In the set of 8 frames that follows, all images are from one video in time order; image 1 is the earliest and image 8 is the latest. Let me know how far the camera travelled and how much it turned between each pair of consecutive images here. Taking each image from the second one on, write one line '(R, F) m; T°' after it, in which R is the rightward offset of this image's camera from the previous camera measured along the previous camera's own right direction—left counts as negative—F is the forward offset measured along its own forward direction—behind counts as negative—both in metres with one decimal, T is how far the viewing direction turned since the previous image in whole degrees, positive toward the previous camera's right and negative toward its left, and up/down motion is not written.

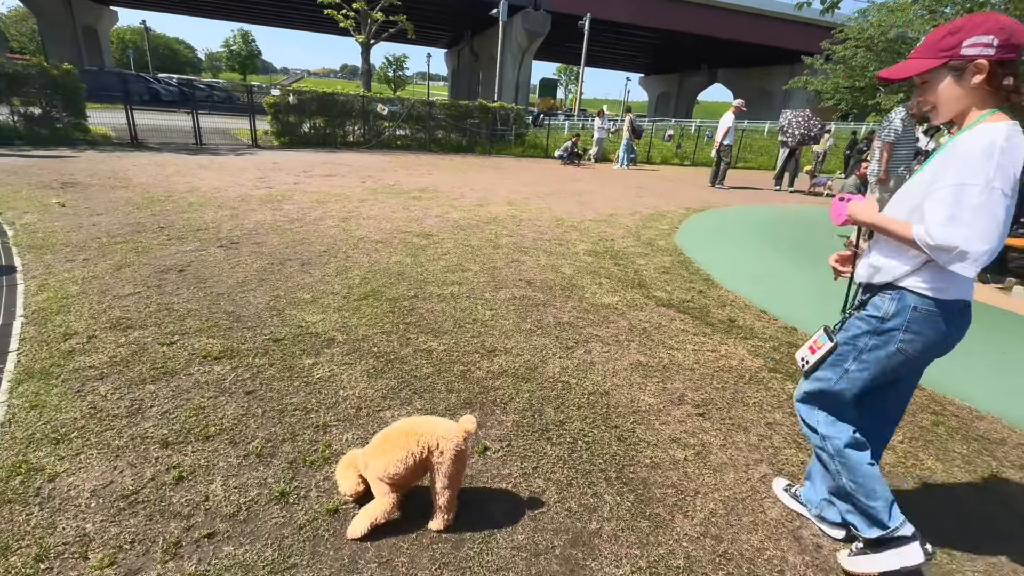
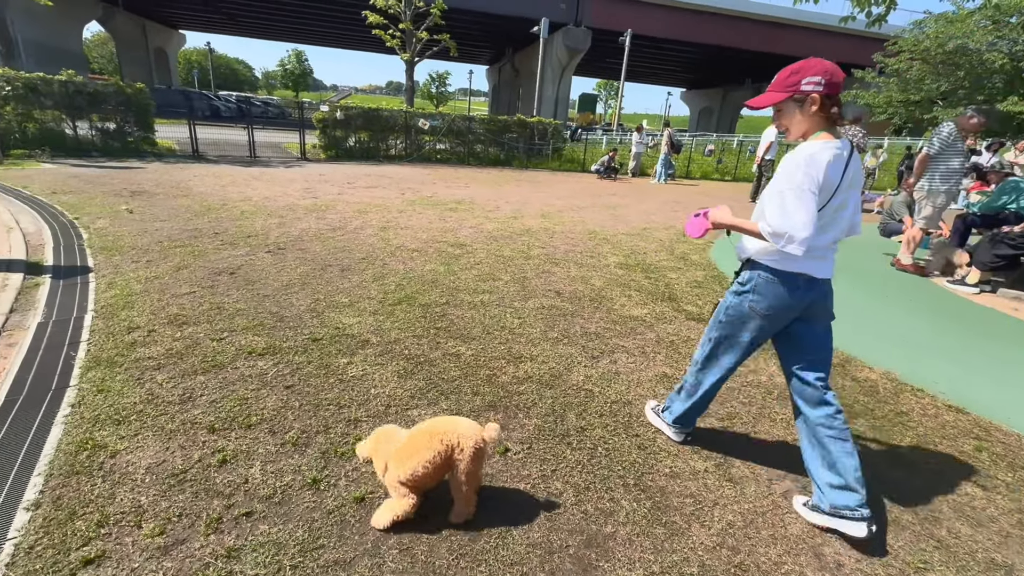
(+0.1, -0.1) m; -4°
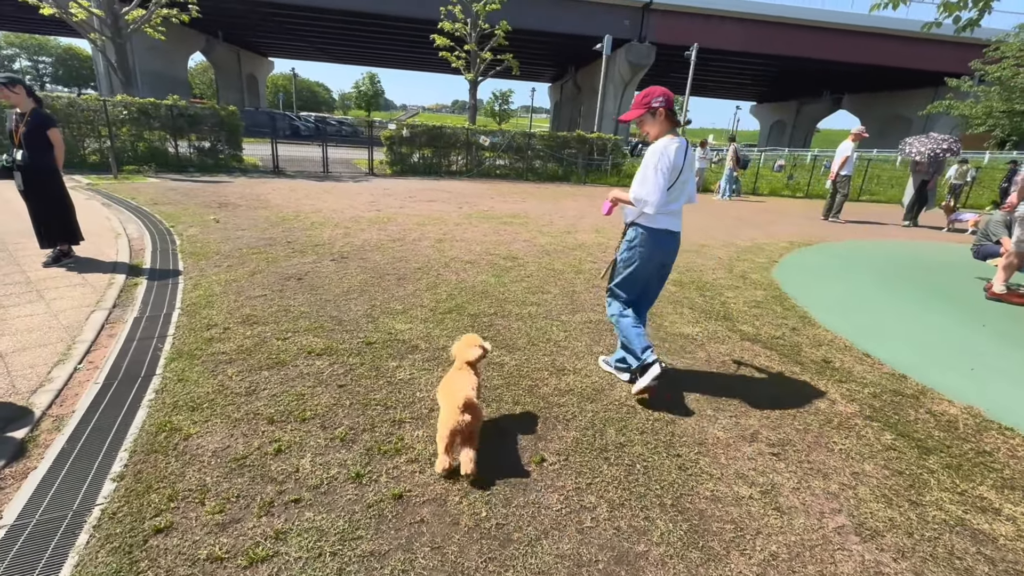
(+0.1, 0.0) m; -7°
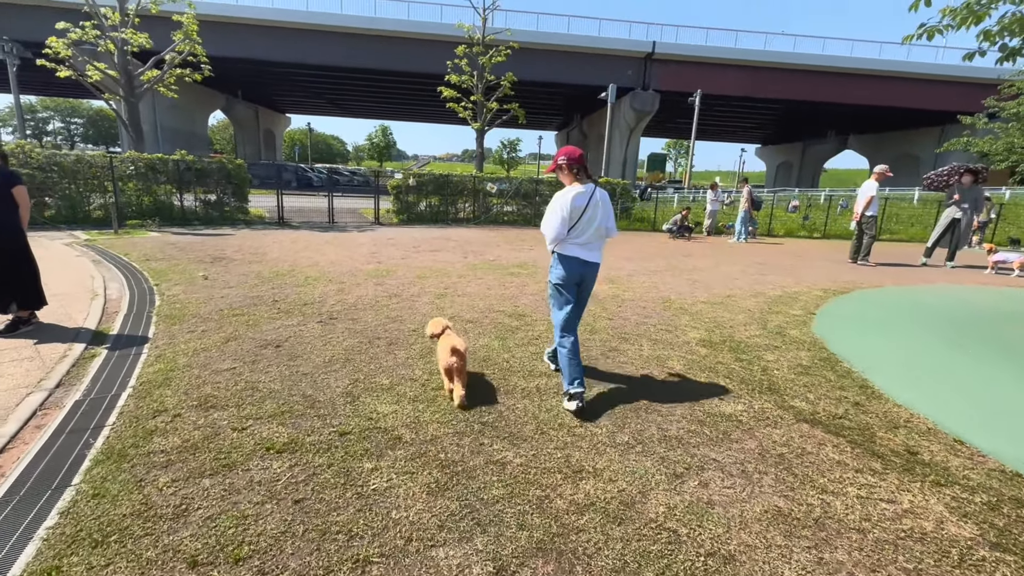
(0.0, +0.6) m; -1°
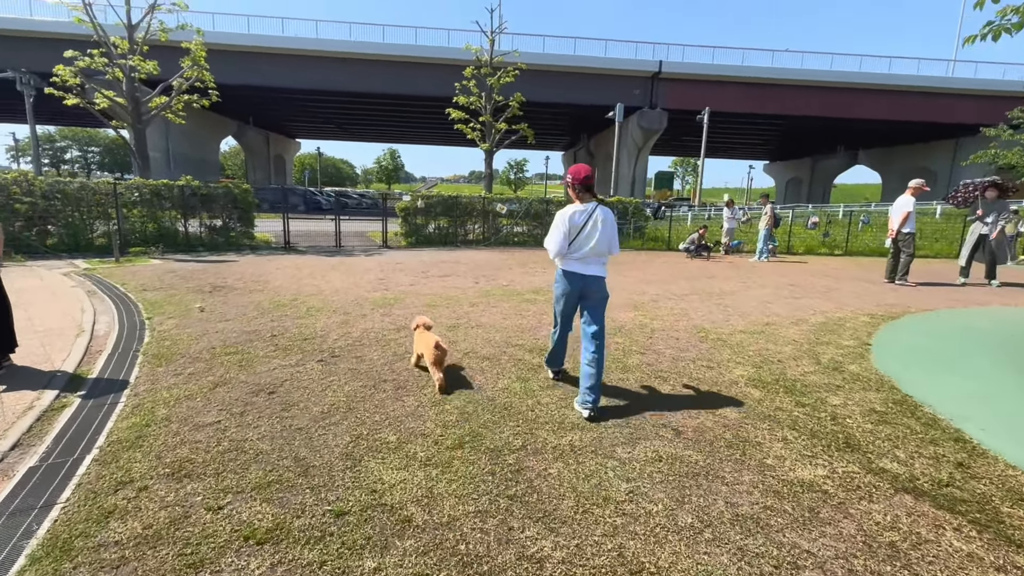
(-0.1, +0.5) m; -1°
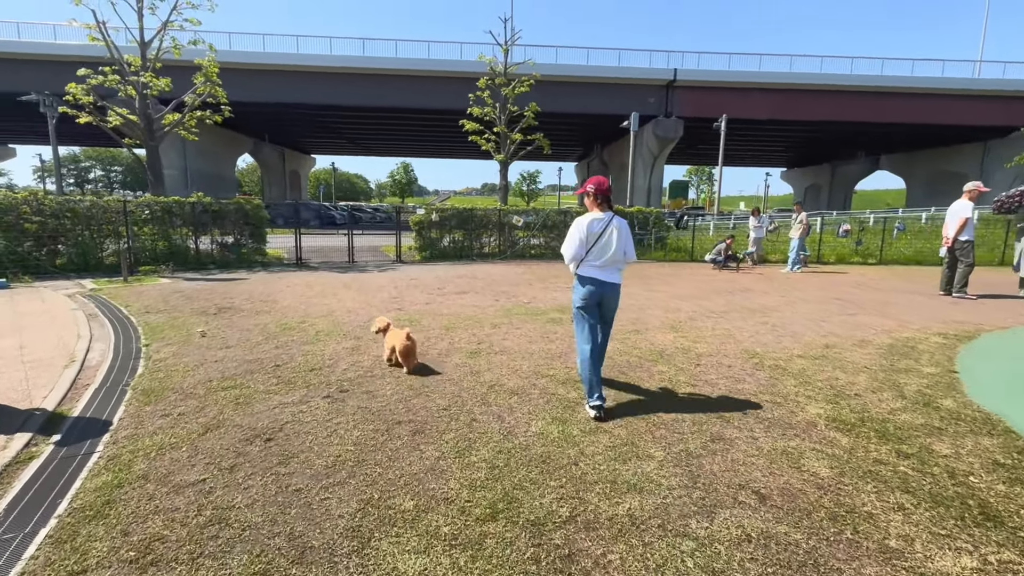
(-0.1, +0.5) m; -2°
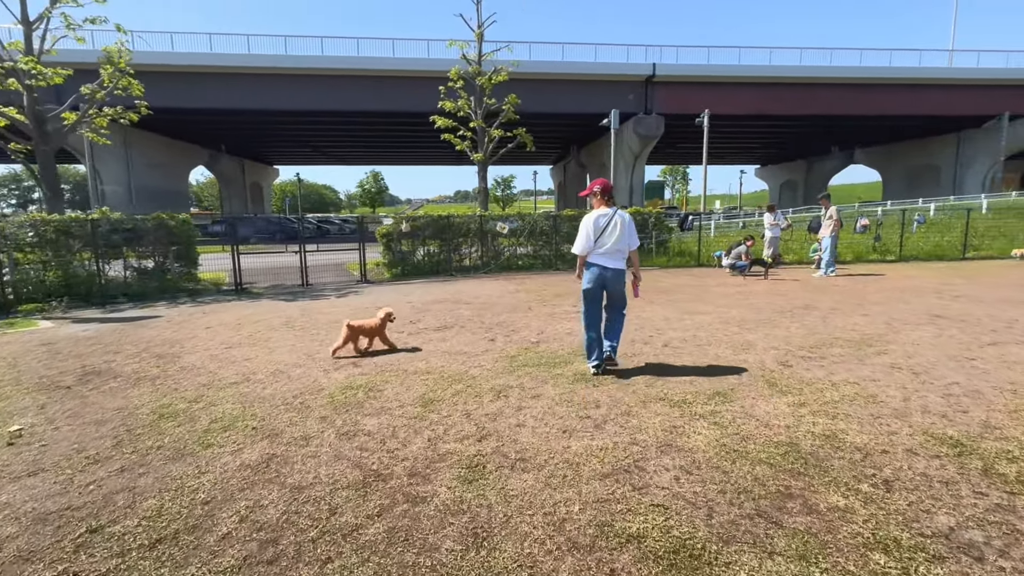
(-0.3, +2.2) m; +3°
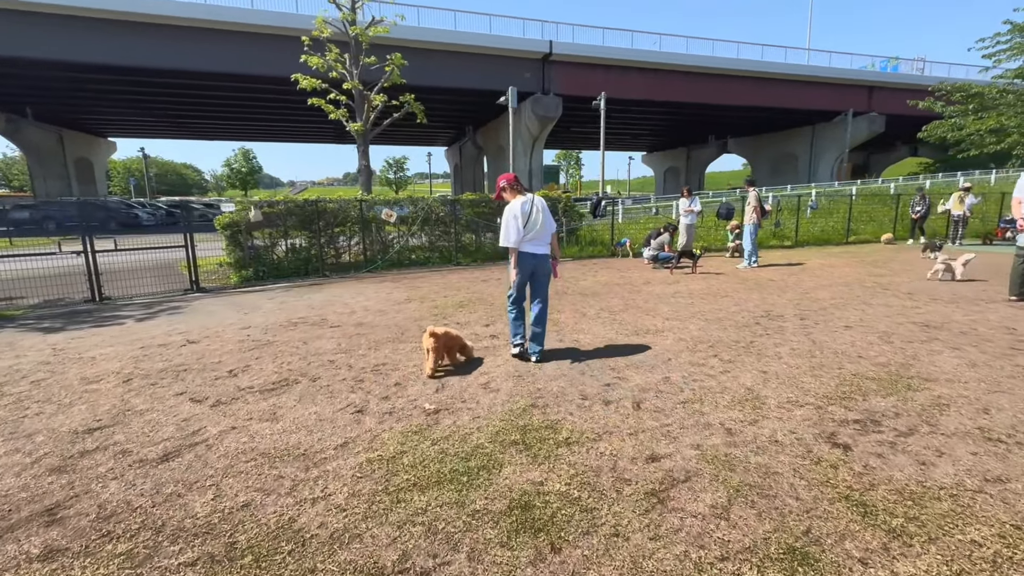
(+0.2, +2.2) m; +12°
